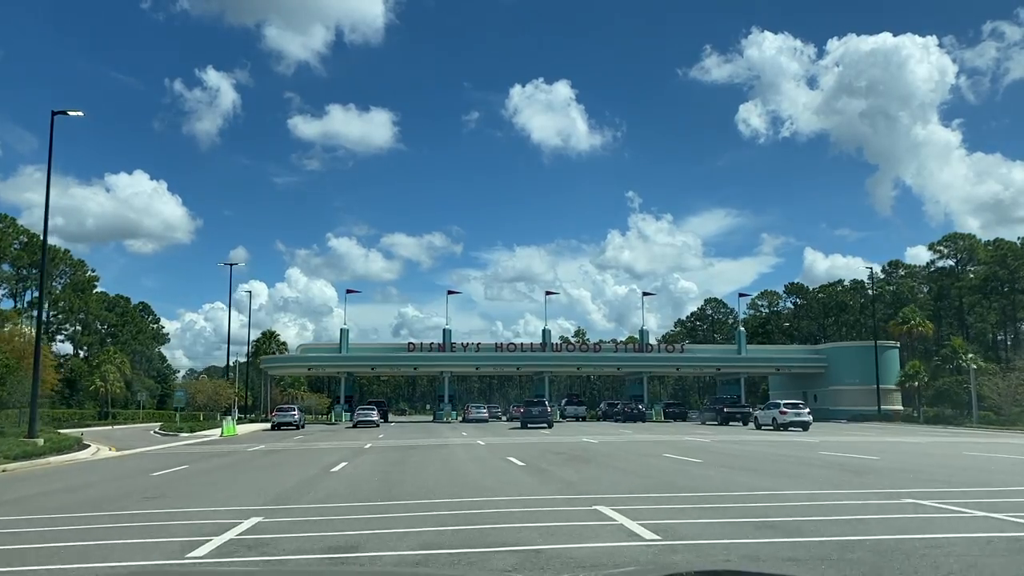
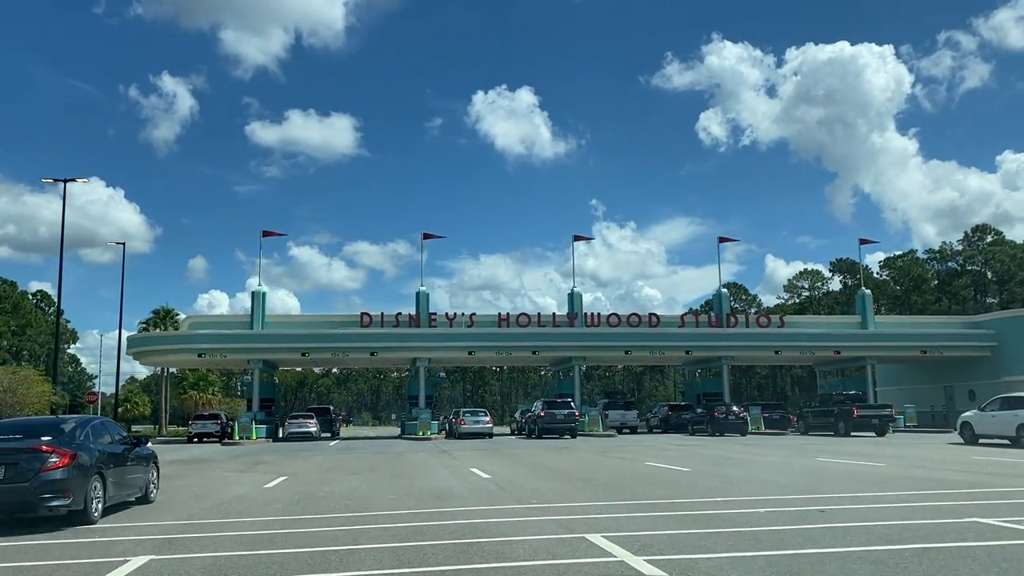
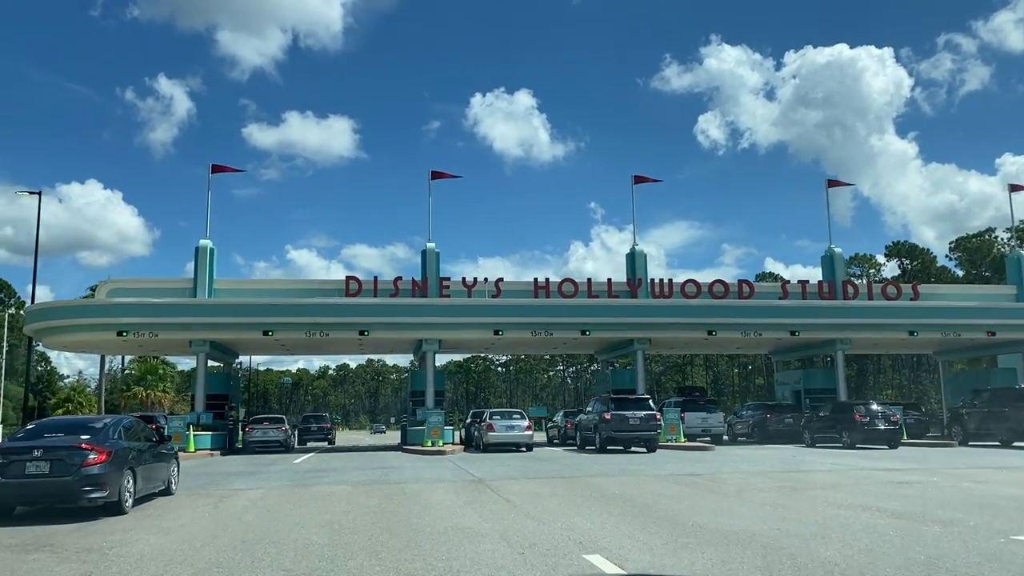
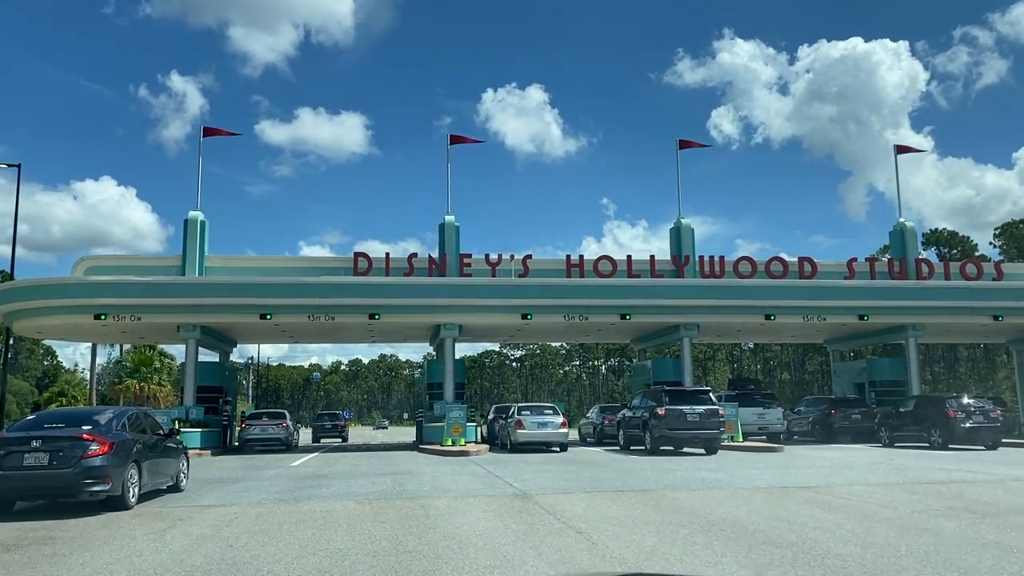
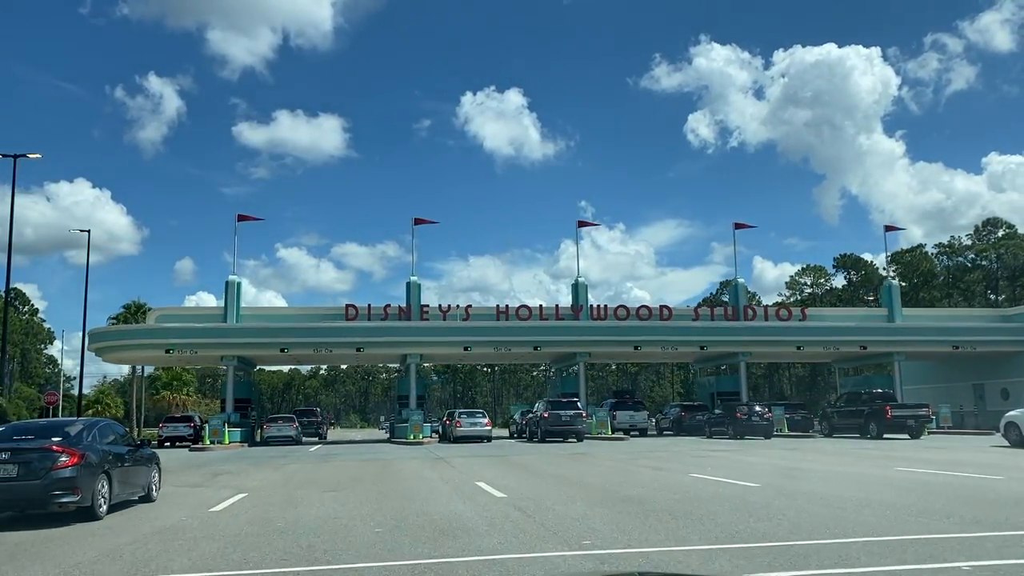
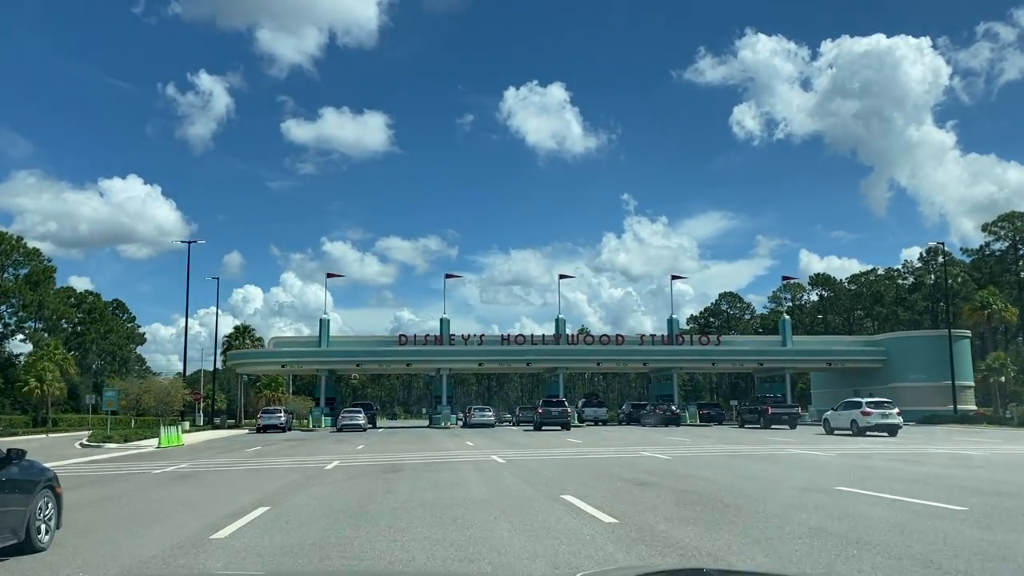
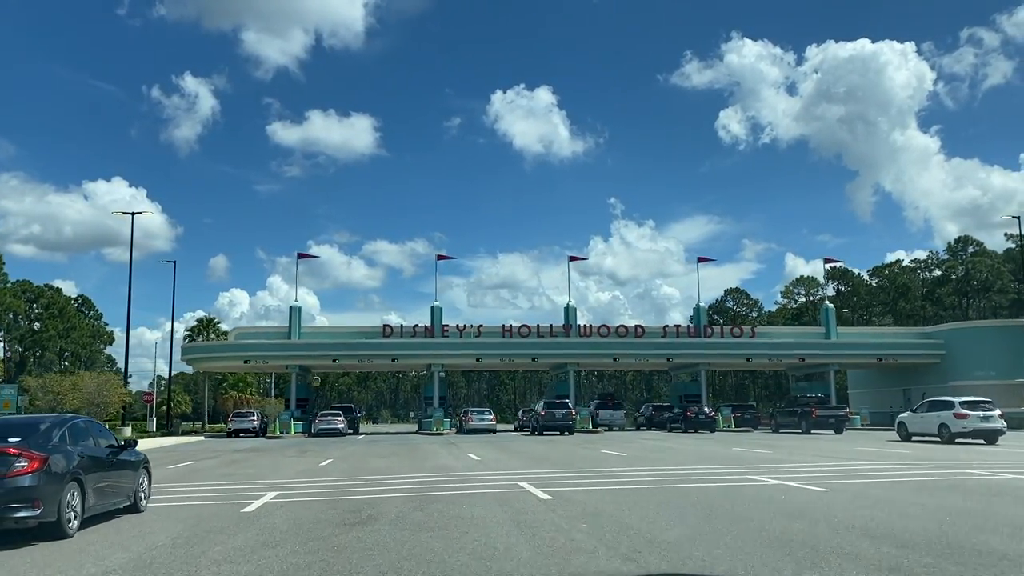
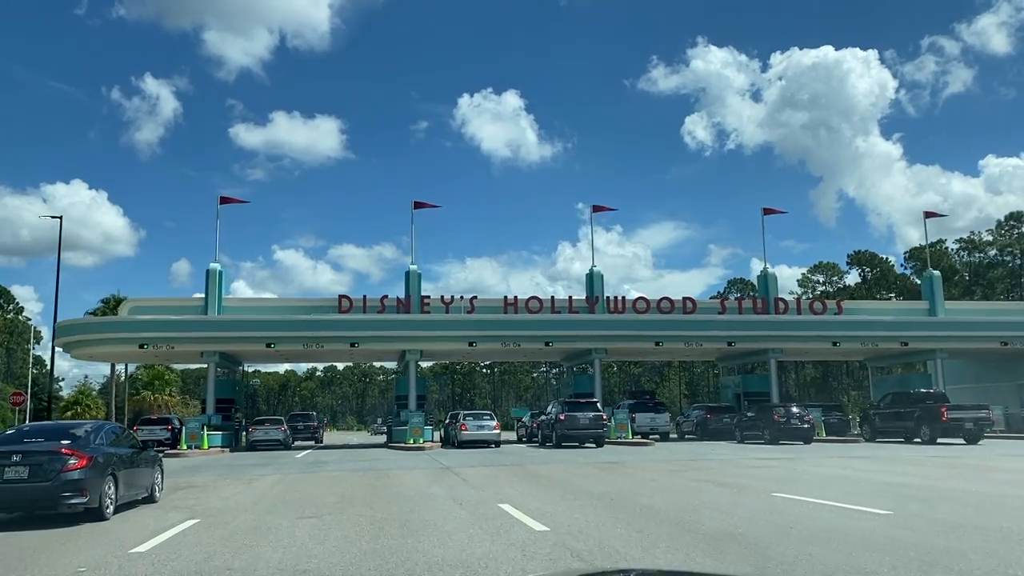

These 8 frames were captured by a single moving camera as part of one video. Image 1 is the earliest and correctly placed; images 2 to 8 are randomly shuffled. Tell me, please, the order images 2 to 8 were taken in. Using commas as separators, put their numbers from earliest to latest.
6, 7, 2, 5, 8, 3, 4
